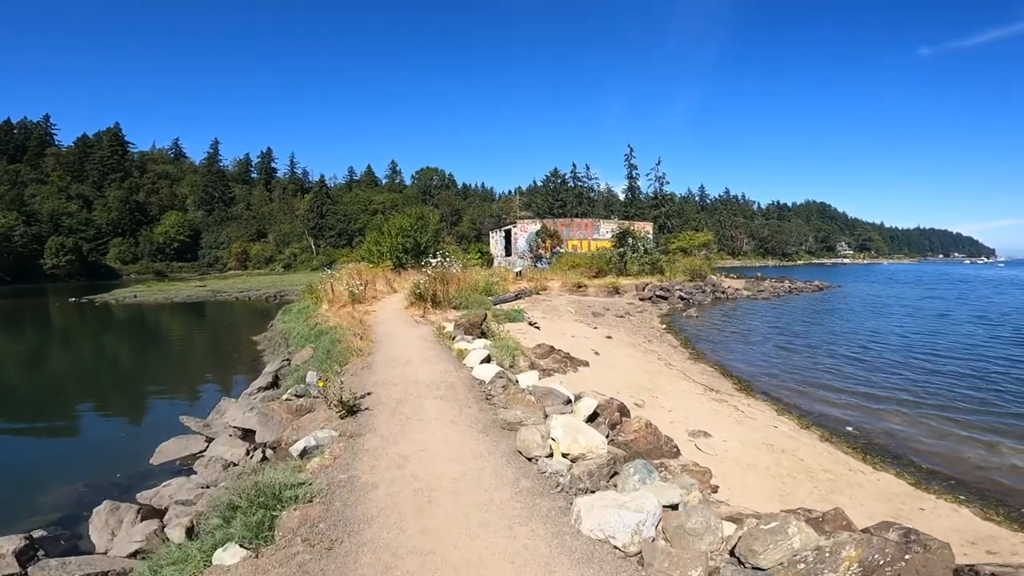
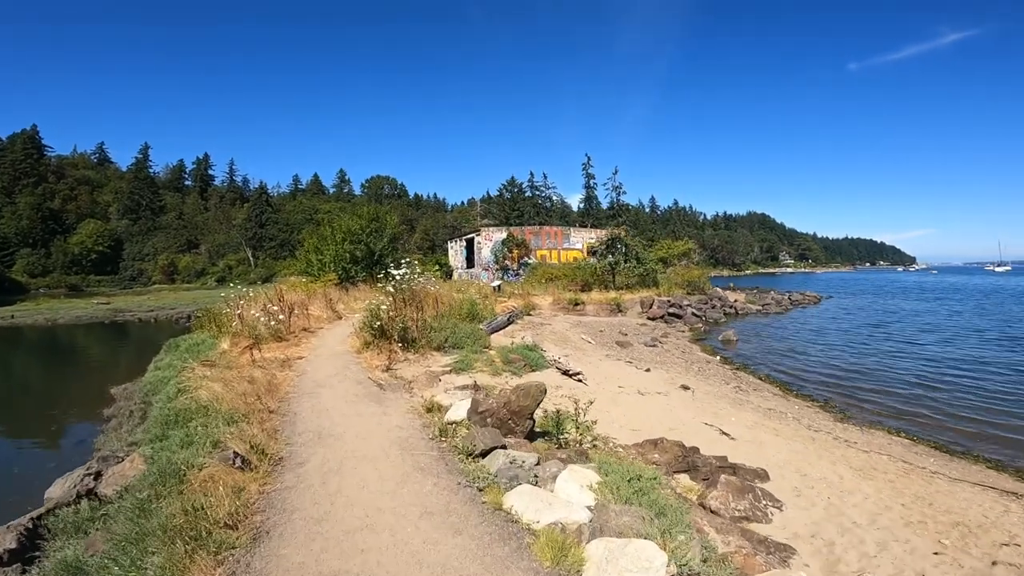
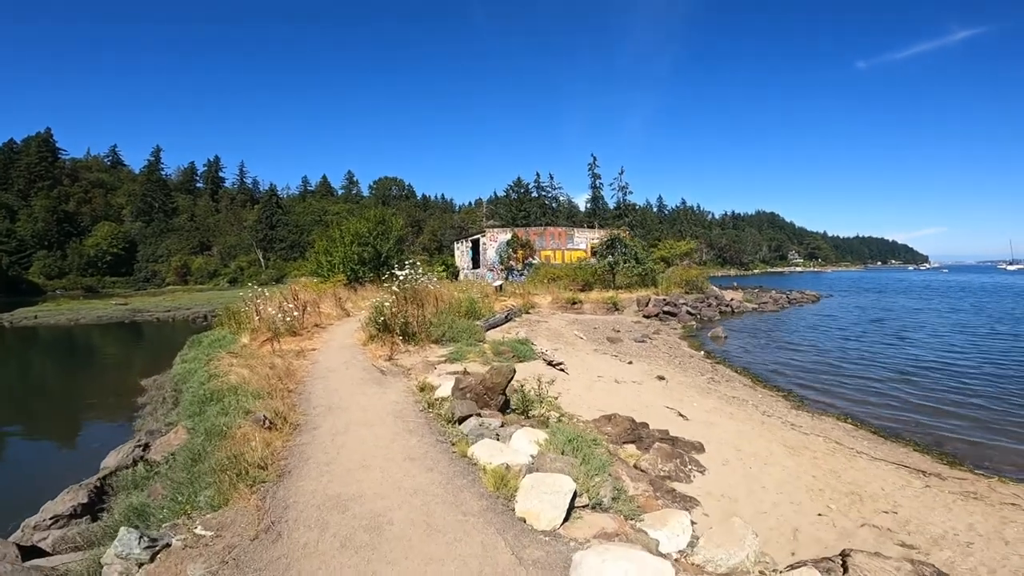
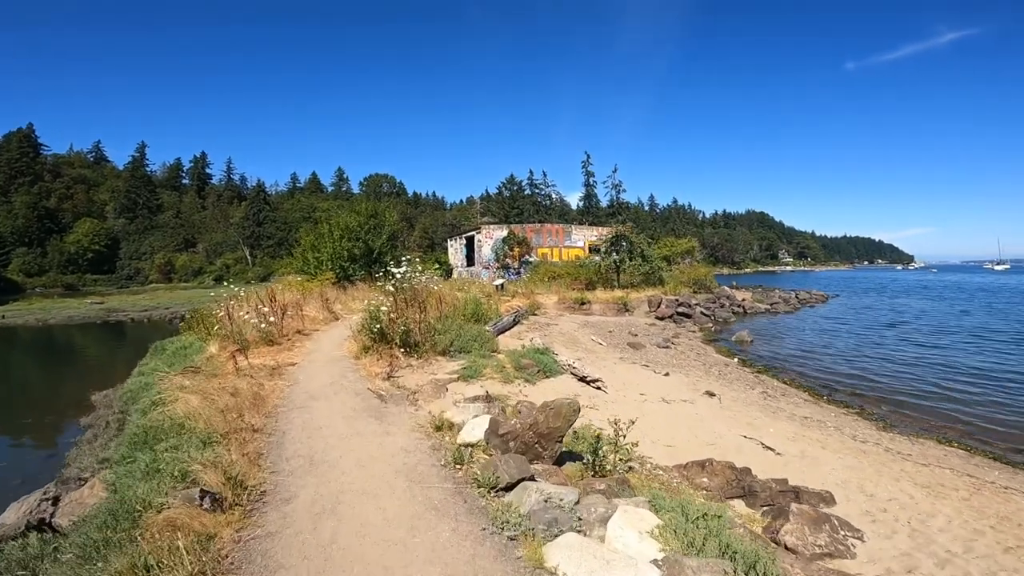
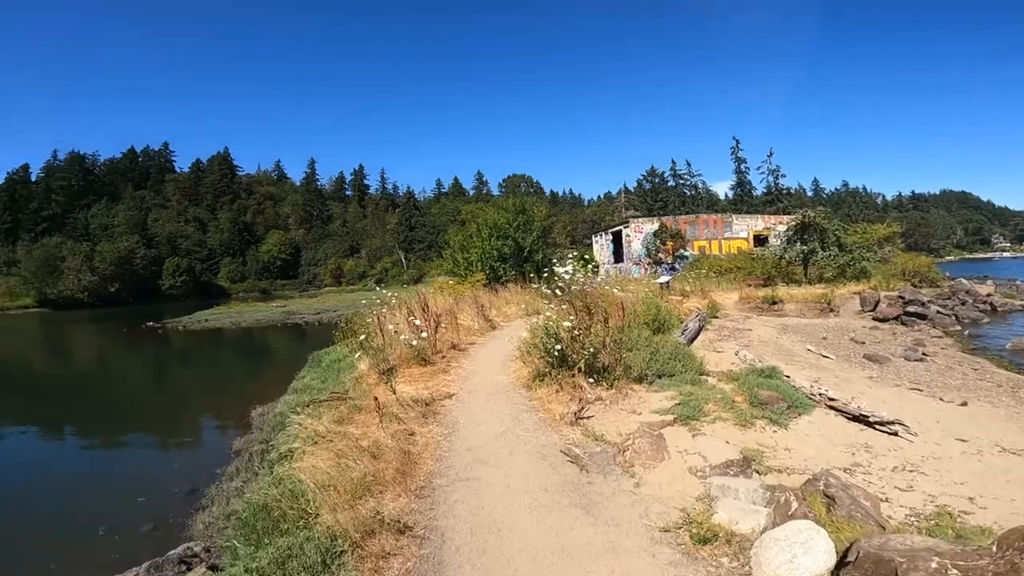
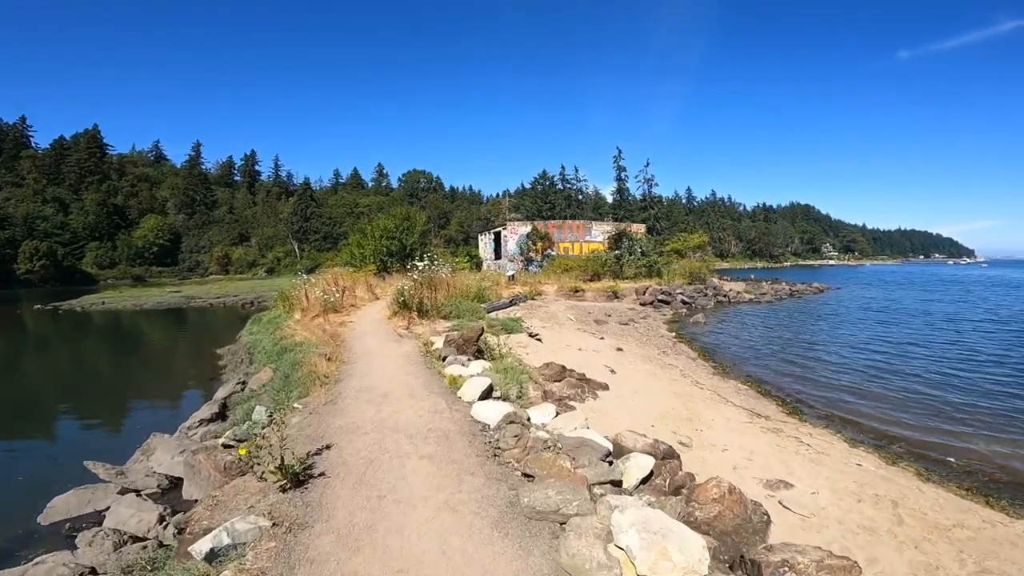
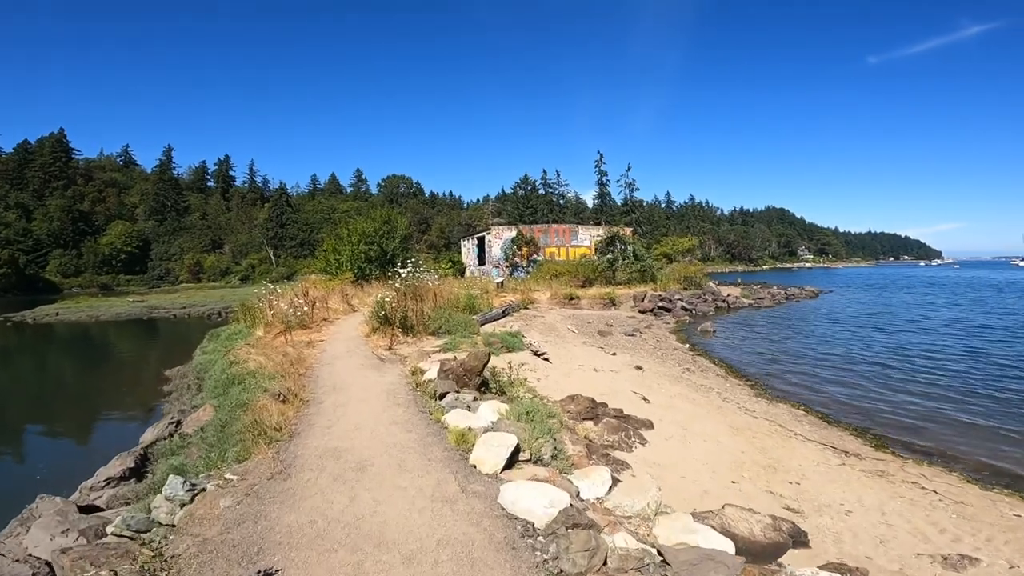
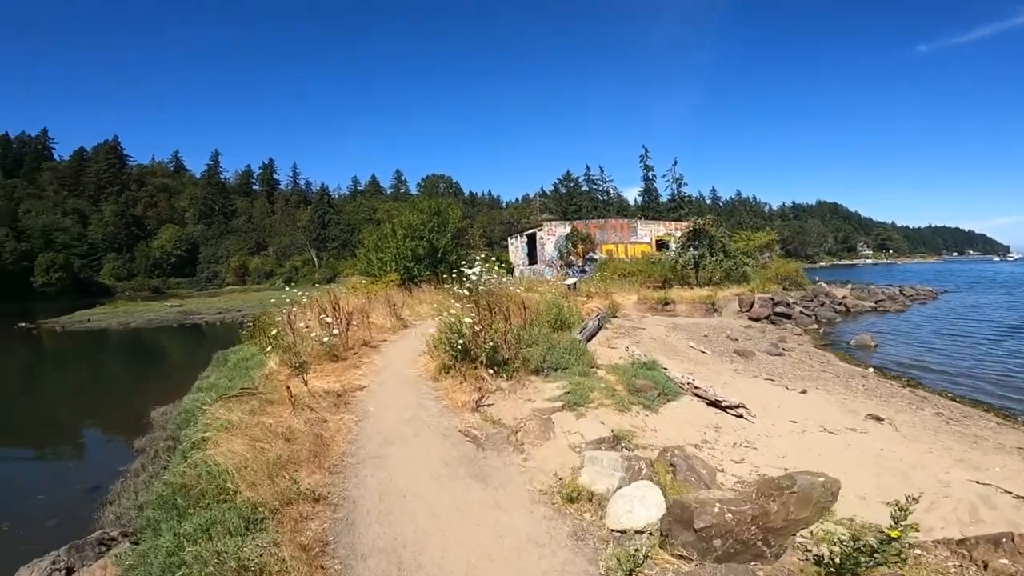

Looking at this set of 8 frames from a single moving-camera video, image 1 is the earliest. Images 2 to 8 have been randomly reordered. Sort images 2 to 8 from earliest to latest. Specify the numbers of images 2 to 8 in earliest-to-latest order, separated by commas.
6, 7, 3, 2, 4, 8, 5
